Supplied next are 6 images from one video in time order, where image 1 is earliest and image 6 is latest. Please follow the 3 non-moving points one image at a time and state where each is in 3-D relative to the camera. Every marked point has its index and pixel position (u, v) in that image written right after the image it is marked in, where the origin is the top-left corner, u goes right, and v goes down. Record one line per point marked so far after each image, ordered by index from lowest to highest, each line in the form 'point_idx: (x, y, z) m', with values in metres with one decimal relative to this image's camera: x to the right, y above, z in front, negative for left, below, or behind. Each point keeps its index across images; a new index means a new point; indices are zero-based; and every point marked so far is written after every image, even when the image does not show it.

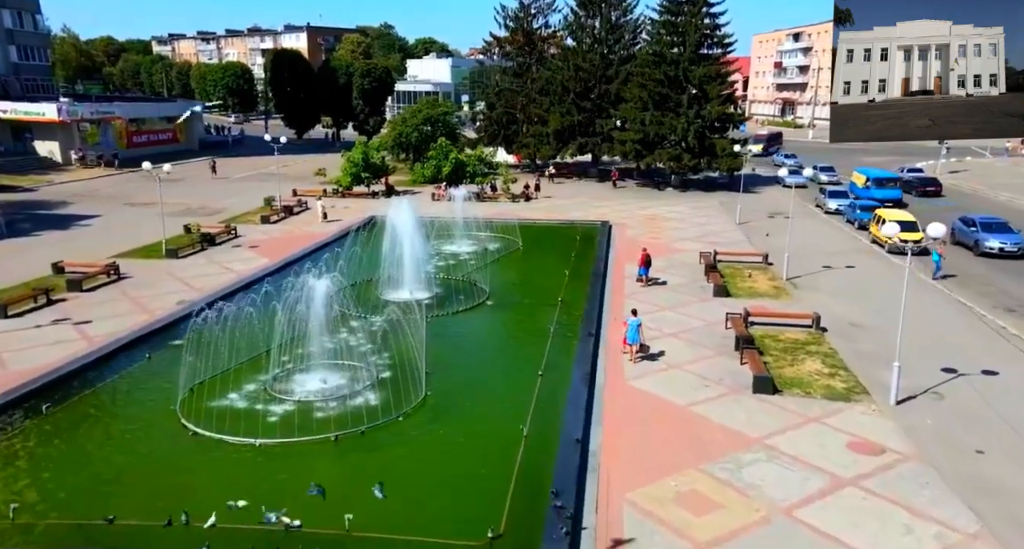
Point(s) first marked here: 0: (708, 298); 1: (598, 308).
0: (+4.4, -0.5, +15.7) m
1: (+1.8, -0.7, +14.9) m
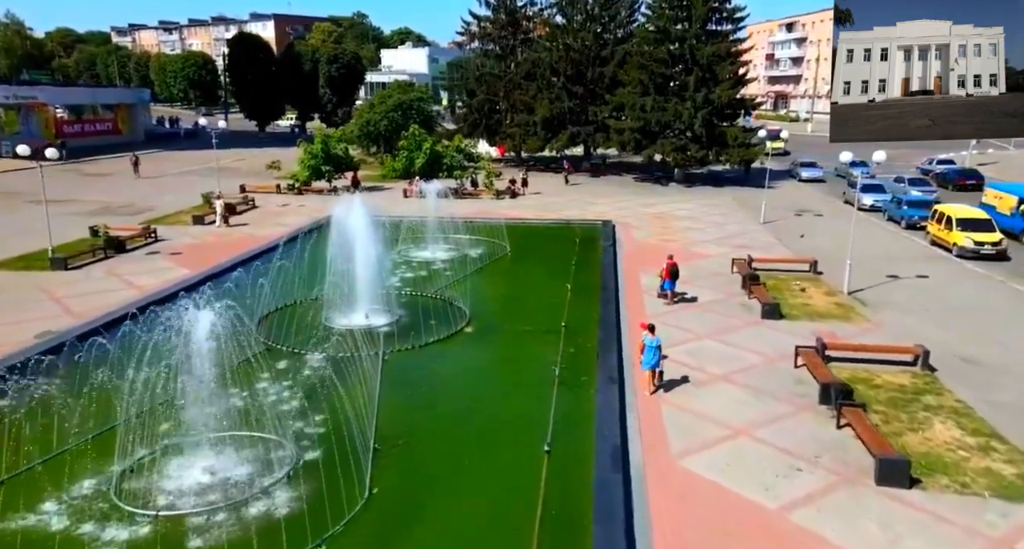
0: (+4.1, -0.8, +12.0) m
1: (+1.7, -1.0, +11.2) m
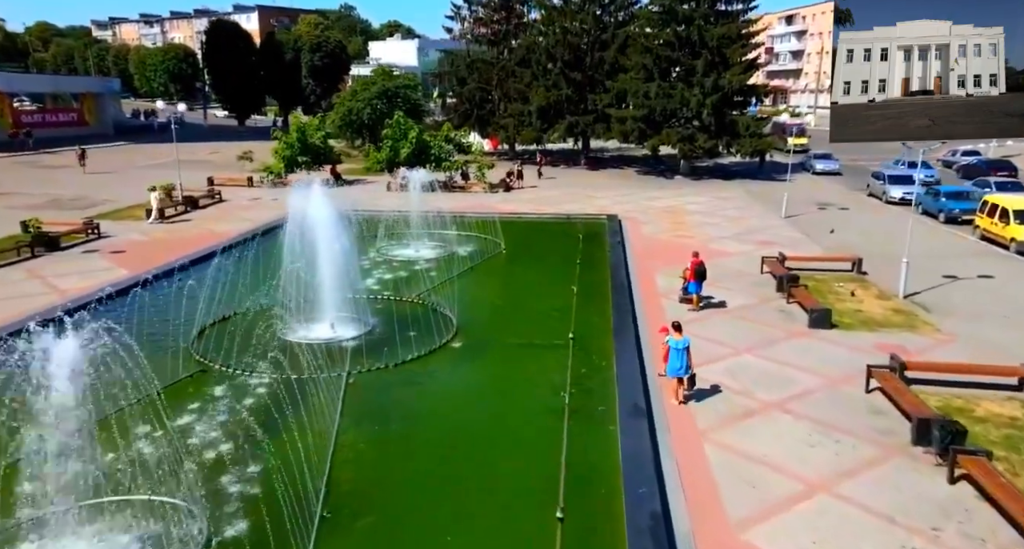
0: (+4.1, -0.8, +10.0) m
1: (+1.6, -1.0, +9.1) m
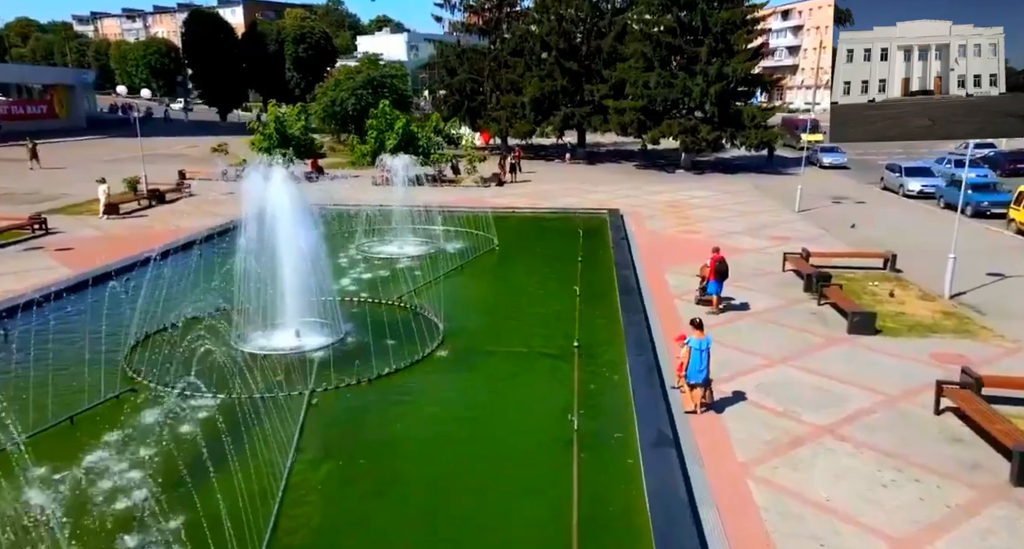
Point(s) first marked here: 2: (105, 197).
0: (+4.0, -0.8, +8.6) m
1: (+1.6, -1.0, +7.7) m
2: (-8.4, +1.6, +14.8) m
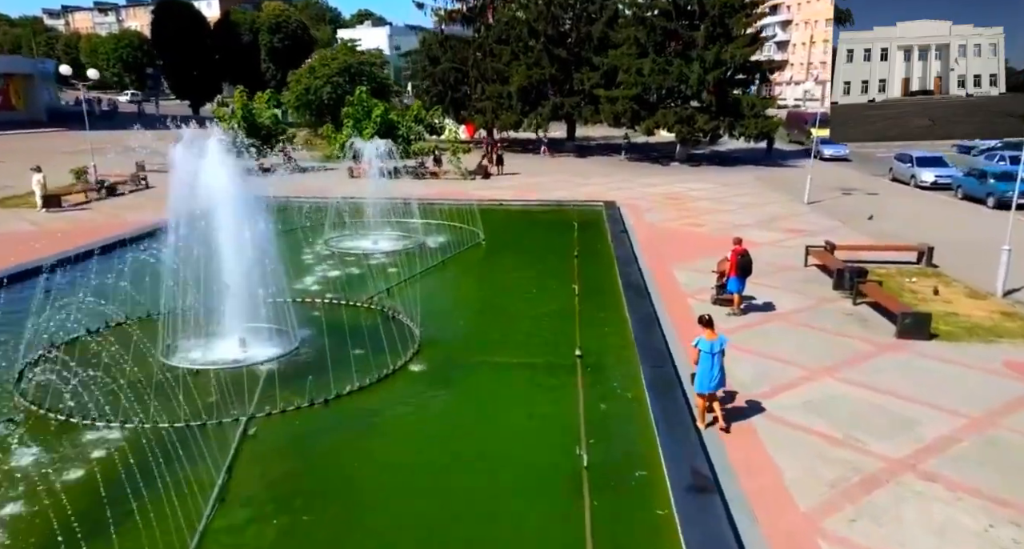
0: (+3.9, -0.7, +7.3) m
1: (+1.5, -0.9, +6.3) m
2: (-8.7, +1.6, +13.2) m
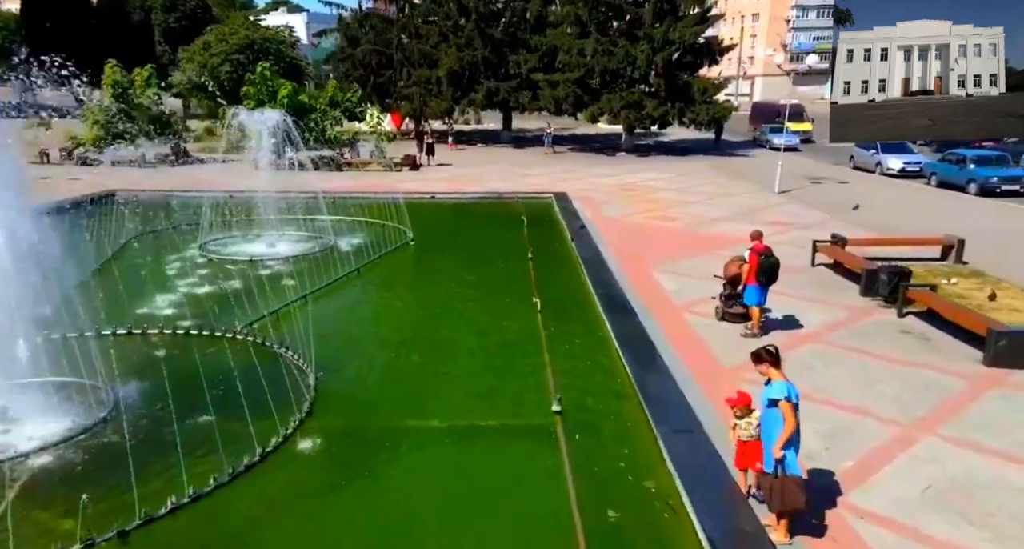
0: (+3.5, -0.8, +5.2) m
1: (+1.2, -1.0, +4.0) m
2: (-9.6, +1.3, +9.9) m
